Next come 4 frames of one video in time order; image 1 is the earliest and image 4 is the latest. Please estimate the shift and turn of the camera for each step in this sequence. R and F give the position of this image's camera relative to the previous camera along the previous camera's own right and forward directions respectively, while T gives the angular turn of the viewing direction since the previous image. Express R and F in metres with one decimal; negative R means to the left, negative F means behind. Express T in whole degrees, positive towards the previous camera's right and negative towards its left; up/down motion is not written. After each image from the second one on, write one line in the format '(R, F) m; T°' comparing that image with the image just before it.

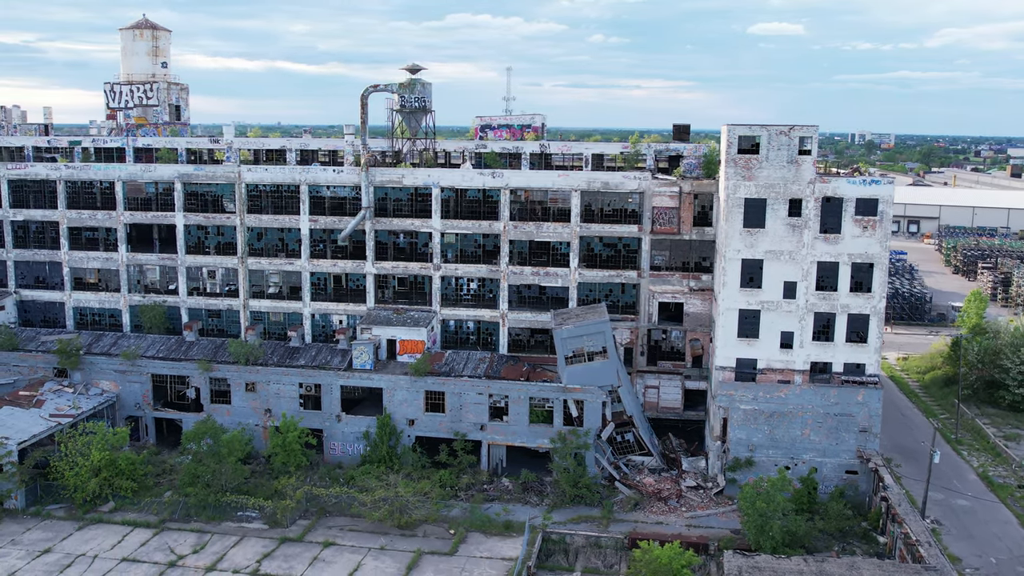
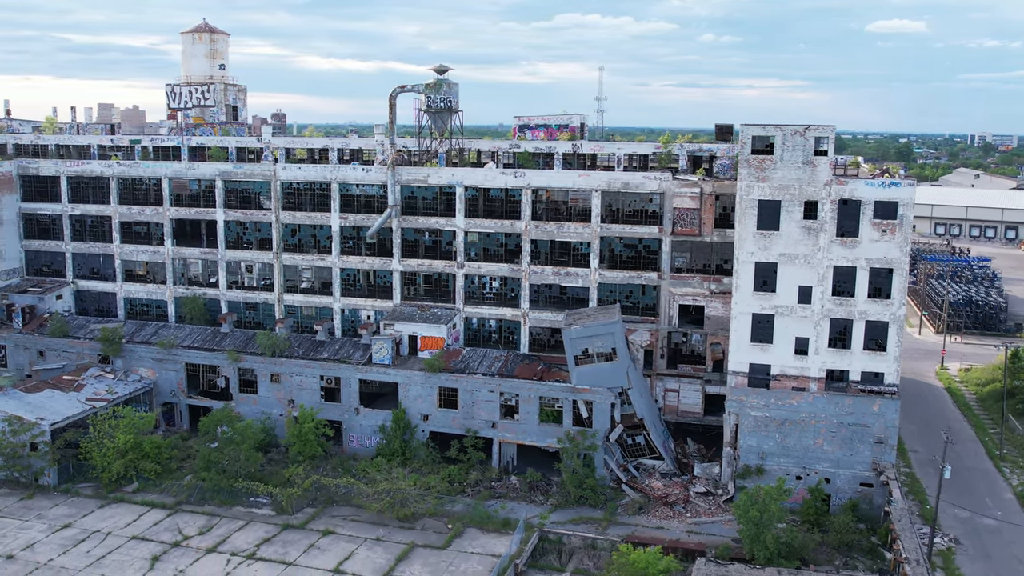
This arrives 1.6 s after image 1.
(+3.5, +0.1) m; -6°
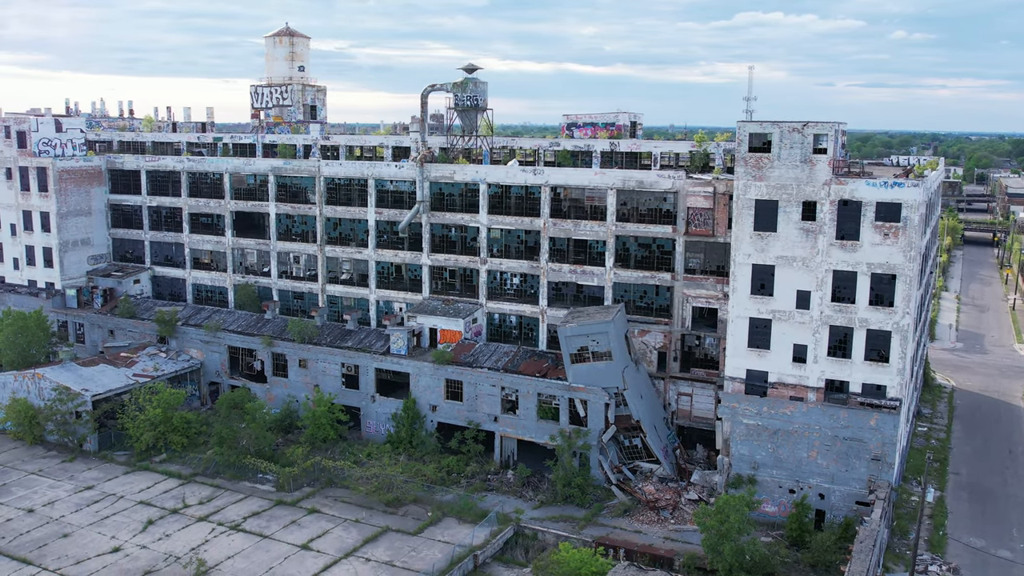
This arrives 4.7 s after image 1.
(+6.7, +0.2) m; -9°
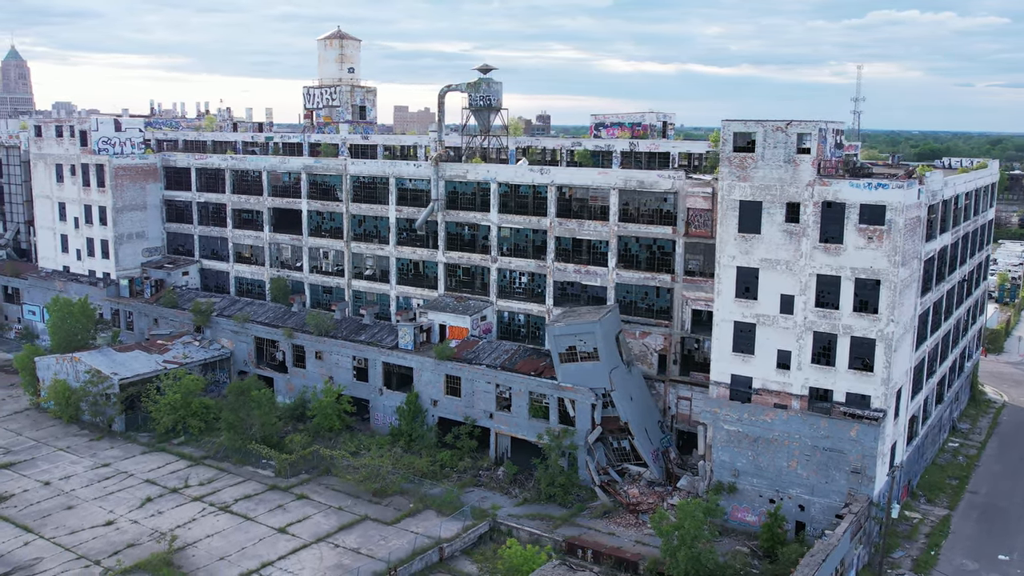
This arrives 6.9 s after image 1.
(+5.2, -0.1) m; -6°
